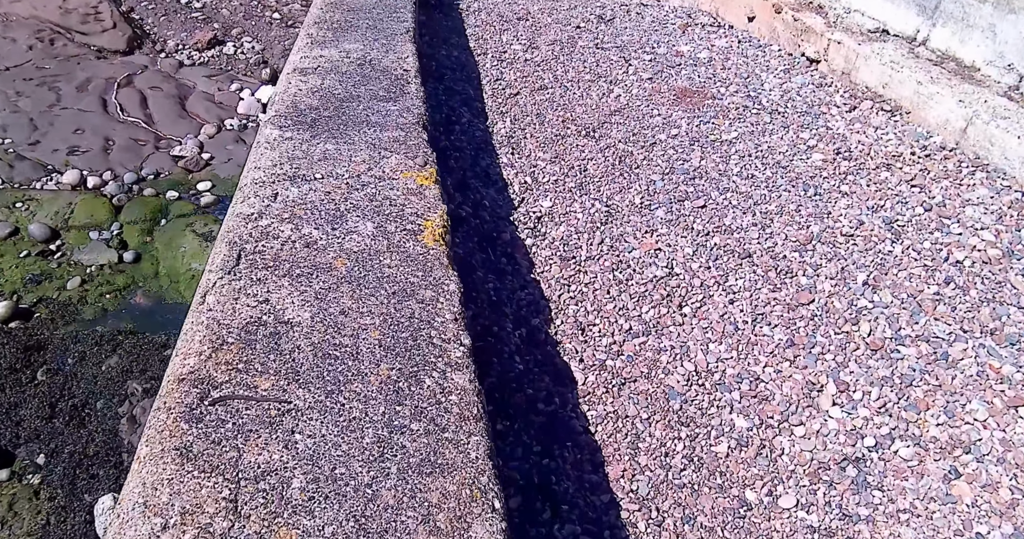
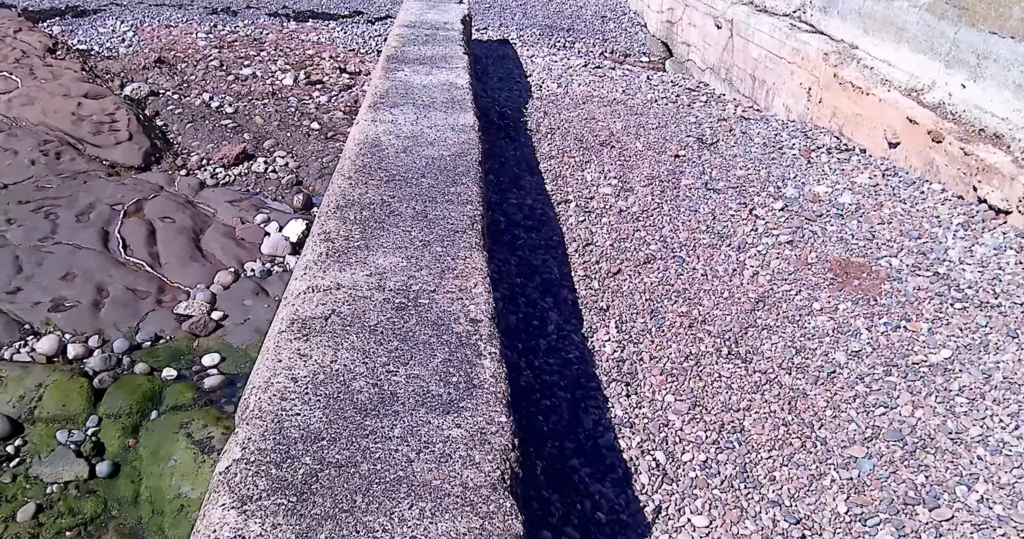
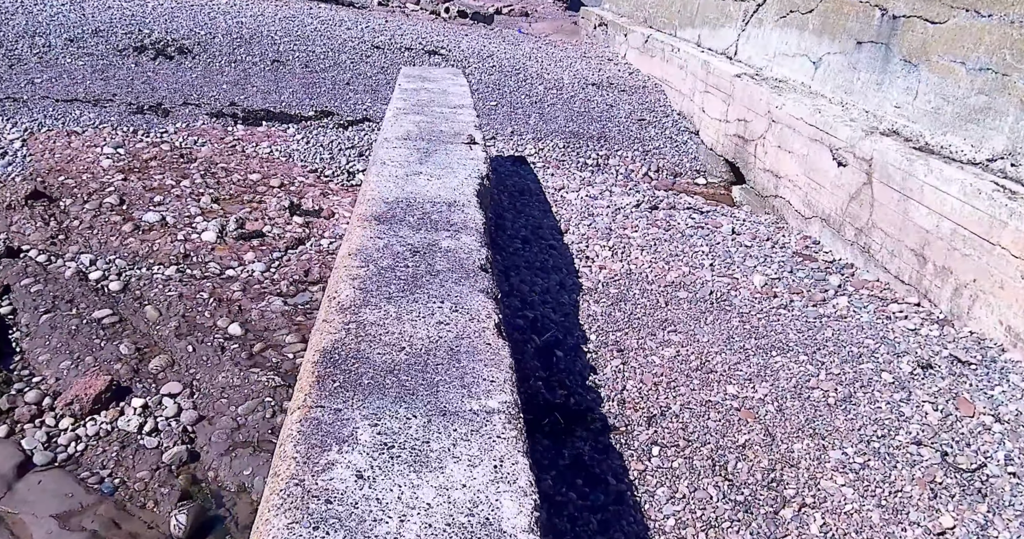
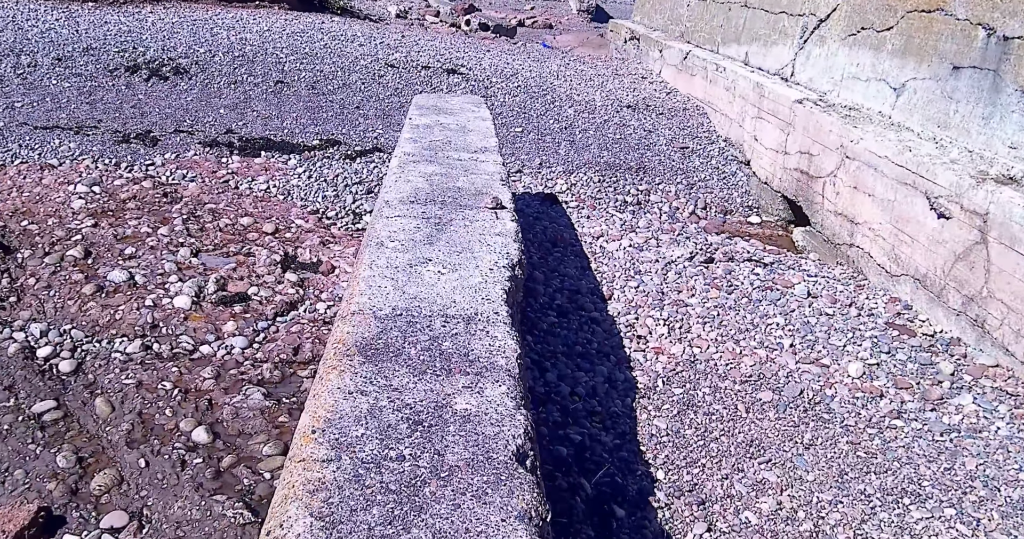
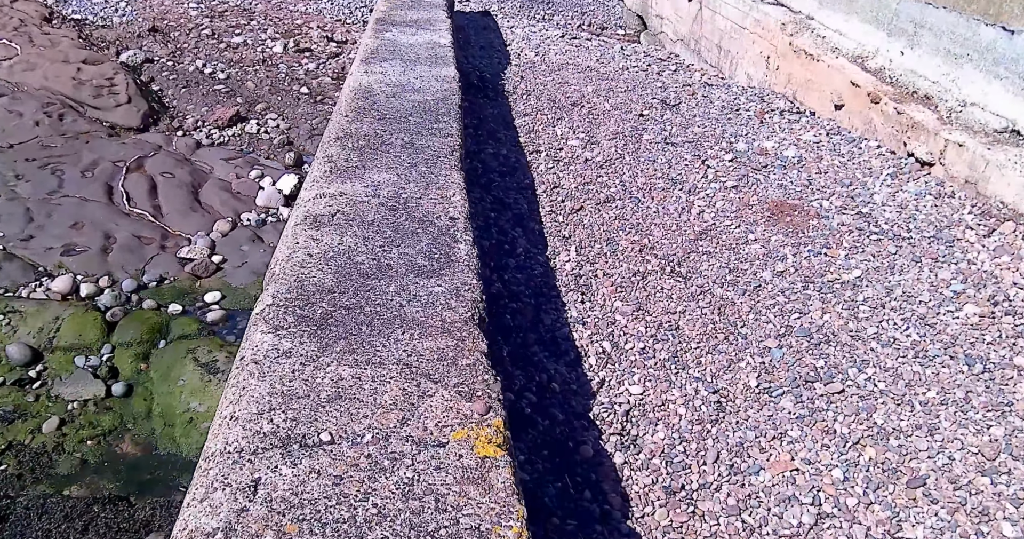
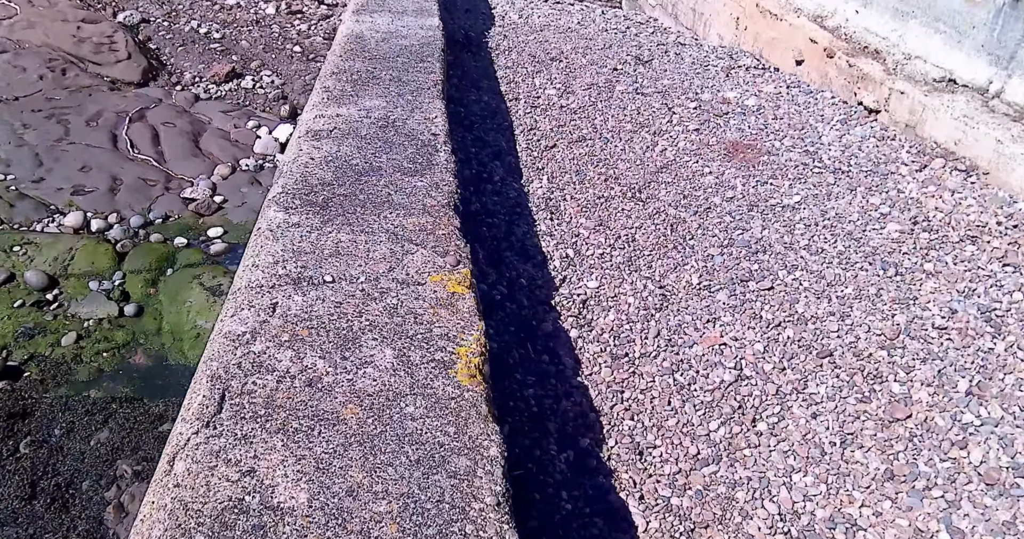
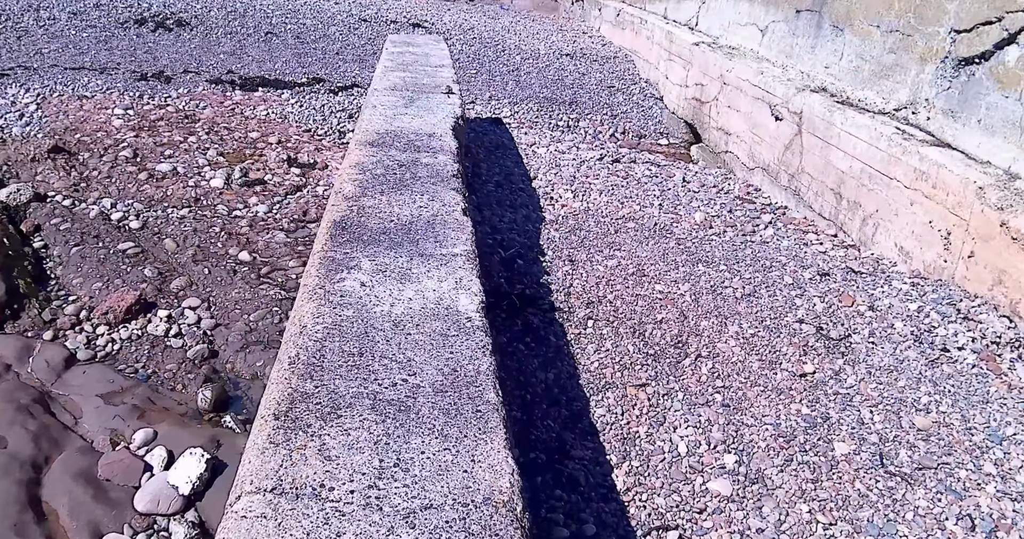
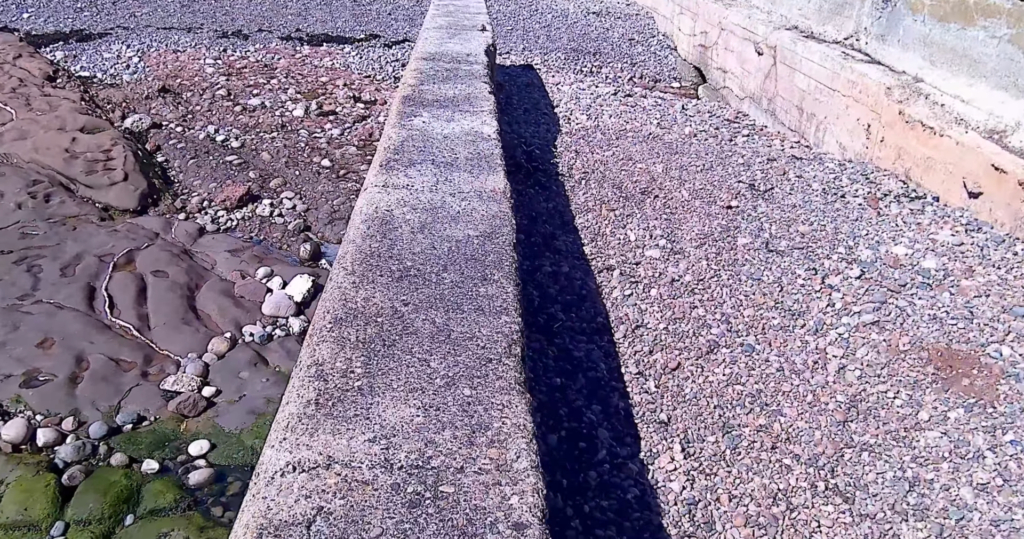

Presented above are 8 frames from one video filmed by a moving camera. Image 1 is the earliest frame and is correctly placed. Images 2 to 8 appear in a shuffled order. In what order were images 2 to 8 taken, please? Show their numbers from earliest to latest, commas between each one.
6, 5, 2, 8, 7, 3, 4
